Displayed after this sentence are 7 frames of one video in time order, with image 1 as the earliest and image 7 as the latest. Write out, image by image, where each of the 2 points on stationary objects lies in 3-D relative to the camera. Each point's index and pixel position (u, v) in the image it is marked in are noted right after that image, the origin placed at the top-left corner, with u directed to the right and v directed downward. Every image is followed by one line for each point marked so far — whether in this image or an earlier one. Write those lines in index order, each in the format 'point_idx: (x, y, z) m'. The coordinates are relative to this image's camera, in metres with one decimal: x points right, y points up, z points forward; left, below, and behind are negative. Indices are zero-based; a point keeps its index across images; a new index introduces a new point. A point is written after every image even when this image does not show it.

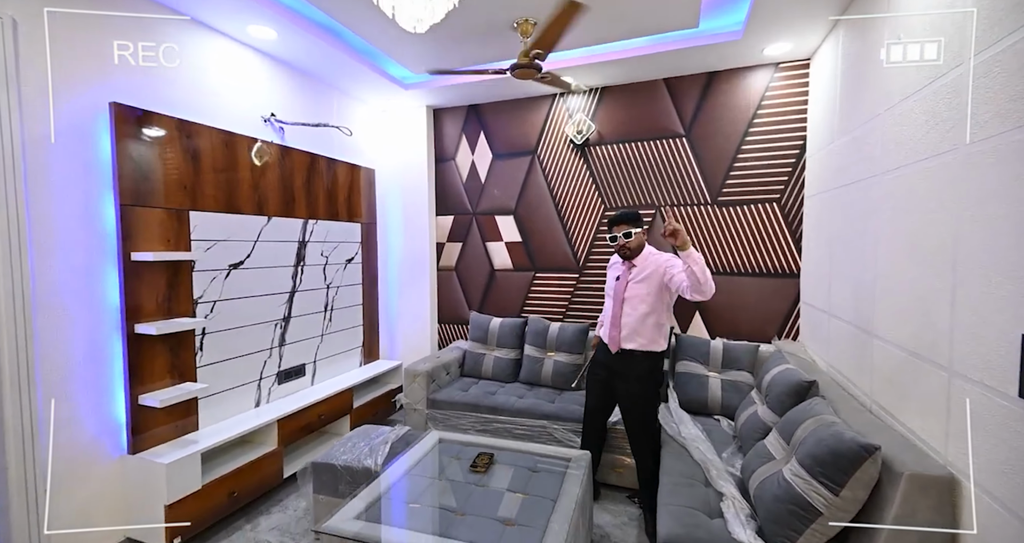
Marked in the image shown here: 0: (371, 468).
0: (-0.7, -0.9, +2.1) m
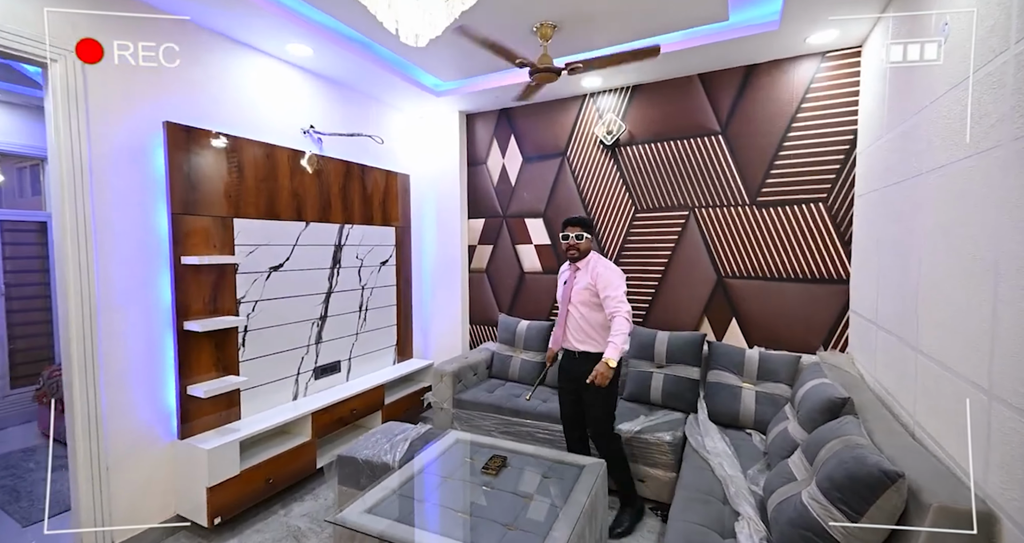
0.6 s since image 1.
0: (-0.6, -0.9, +2.2) m
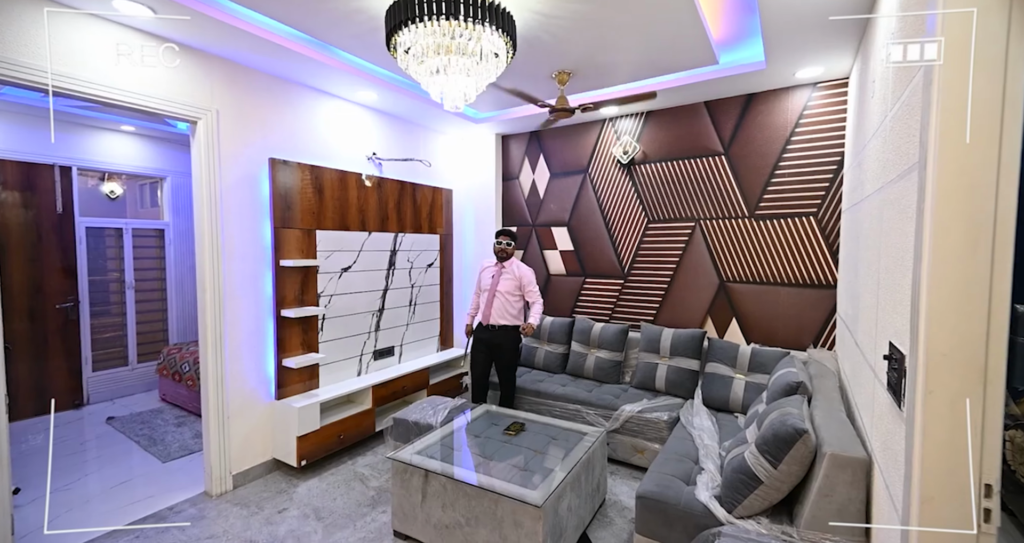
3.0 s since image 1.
0: (-0.5, -1.0, +2.8) m
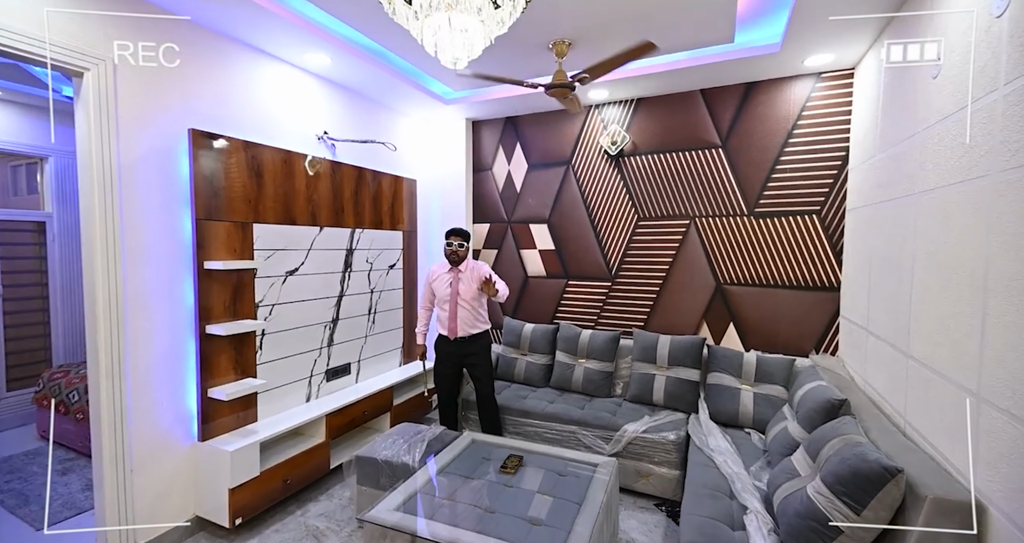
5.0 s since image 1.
0: (-0.5, -1.0, +2.3) m
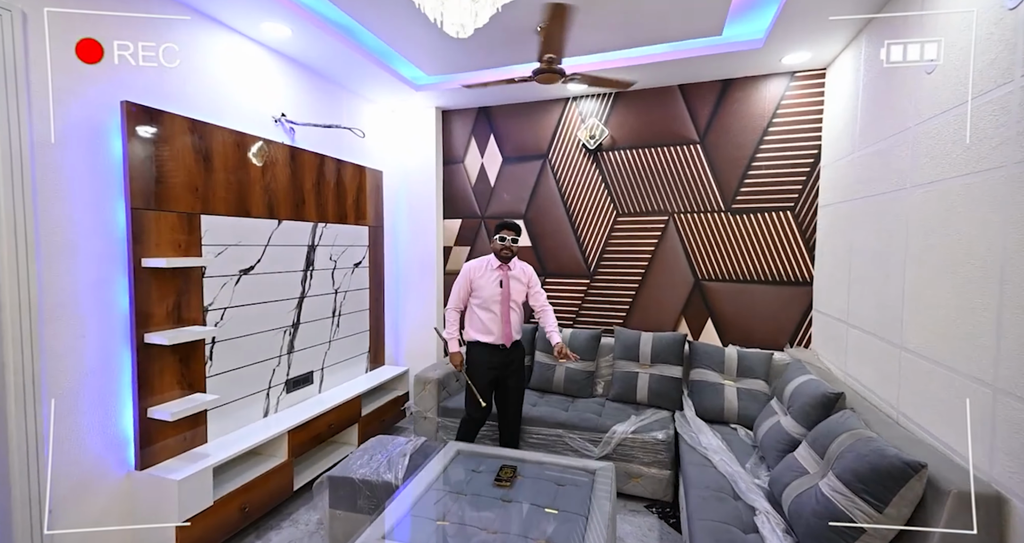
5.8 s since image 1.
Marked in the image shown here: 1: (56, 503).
0: (-0.5, -1.0, +2.1) m
1: (-1.8, -0.9, +1.8) m
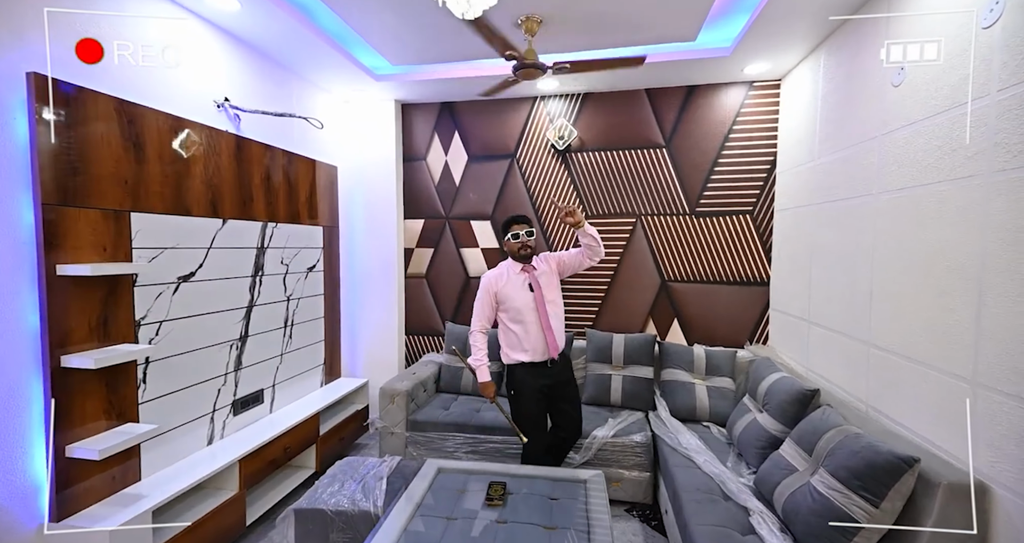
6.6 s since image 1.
0: (-0.6, -1.0, +1.9) m
1: (-1.7, -0.9, +1.4) m
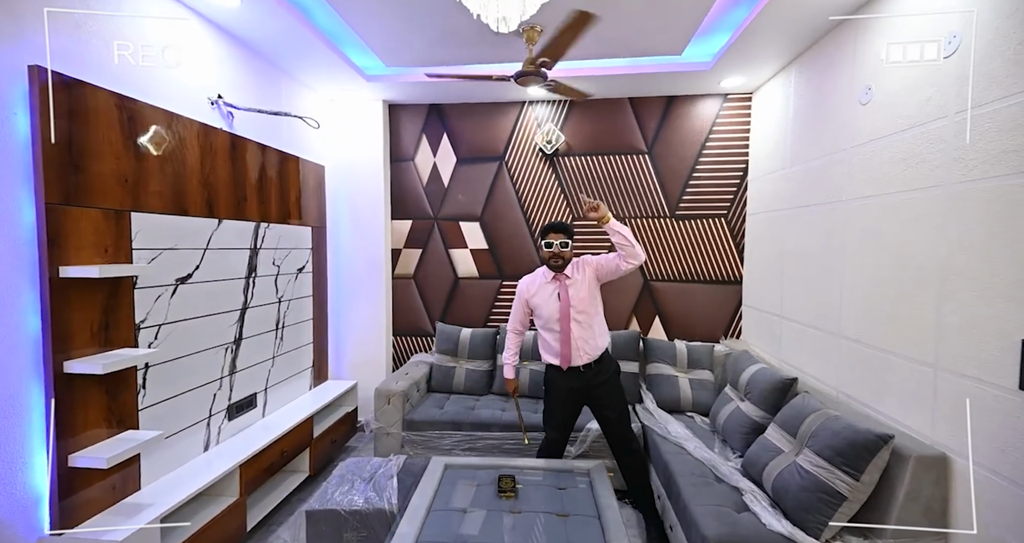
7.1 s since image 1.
0: (-0.5, -1.0, +1.9) m
1: (-1.6, -0.9, +1.3) m
